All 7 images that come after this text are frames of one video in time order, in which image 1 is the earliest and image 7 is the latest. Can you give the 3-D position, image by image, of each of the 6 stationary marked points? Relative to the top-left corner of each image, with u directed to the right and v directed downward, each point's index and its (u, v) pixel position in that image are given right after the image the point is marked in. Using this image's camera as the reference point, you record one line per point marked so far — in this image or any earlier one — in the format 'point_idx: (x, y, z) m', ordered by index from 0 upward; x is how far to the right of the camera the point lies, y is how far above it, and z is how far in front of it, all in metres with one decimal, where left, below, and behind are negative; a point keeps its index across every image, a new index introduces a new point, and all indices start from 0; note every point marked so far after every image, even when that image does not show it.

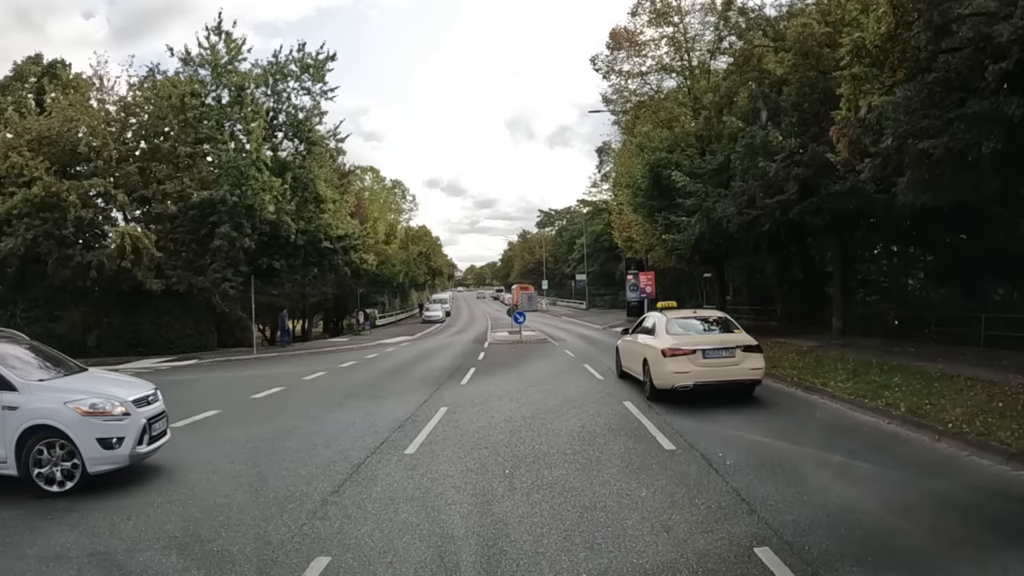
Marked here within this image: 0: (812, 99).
0: (+7.5, +4.7, +19.0) m
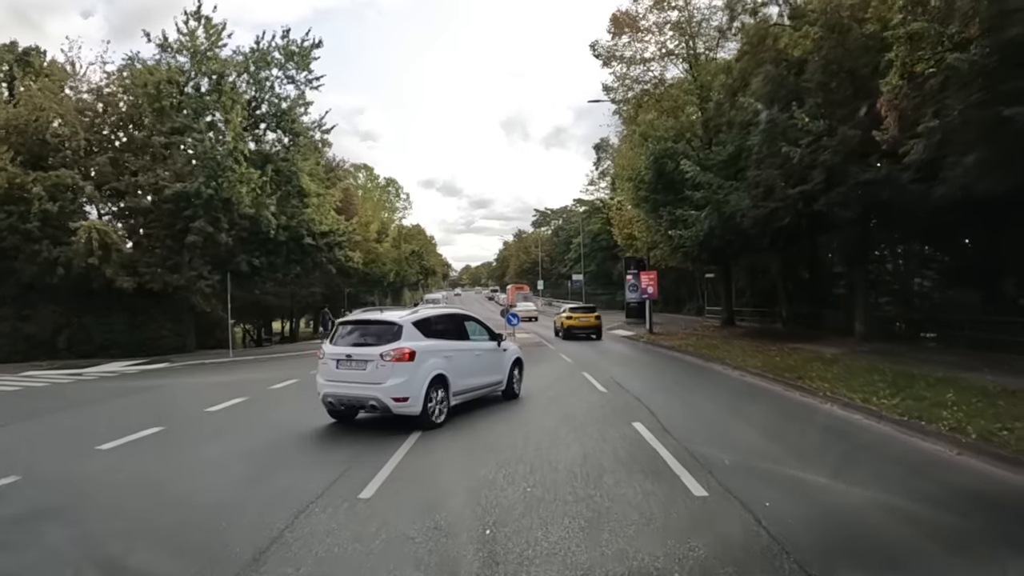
0: (+7.4, +4.7, +17.1) m
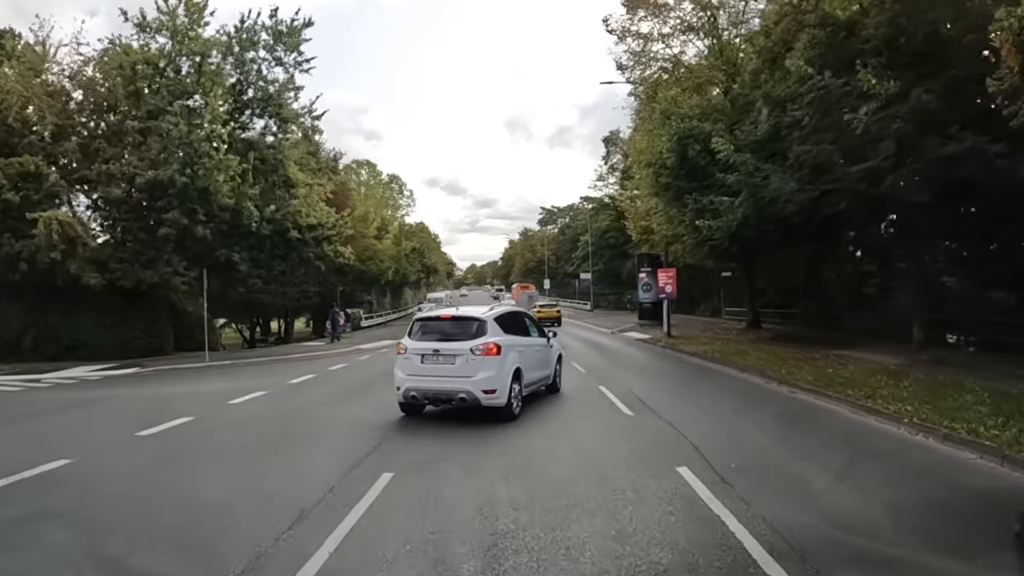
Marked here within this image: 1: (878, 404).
0: (+7.4, +4.8, +14.3) m
1: (+5.6, -1.8, +11.6) m
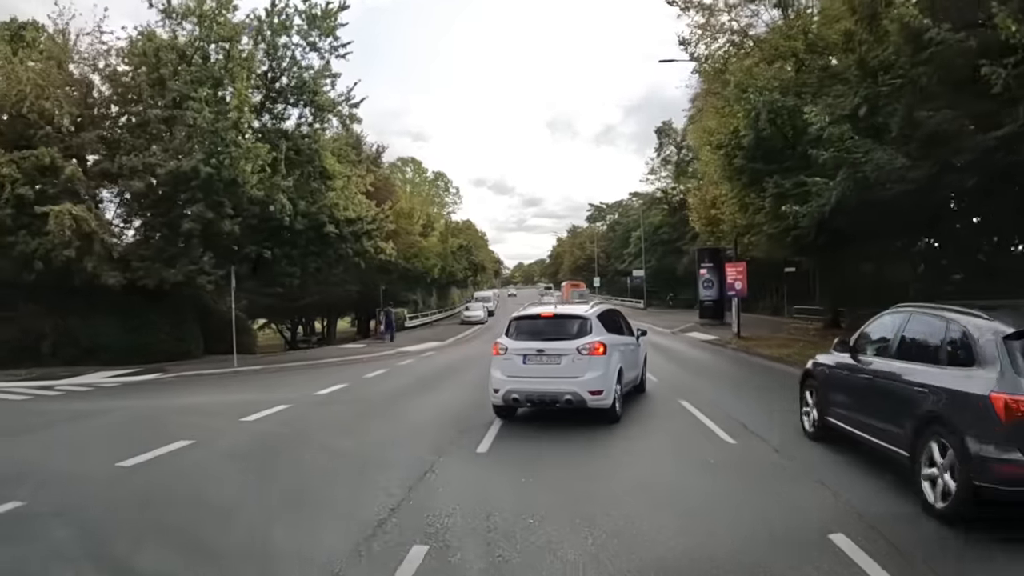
0: (+8.4, +4.9, +11.2) m
1: (+6.4, -1.7, +8.7) m
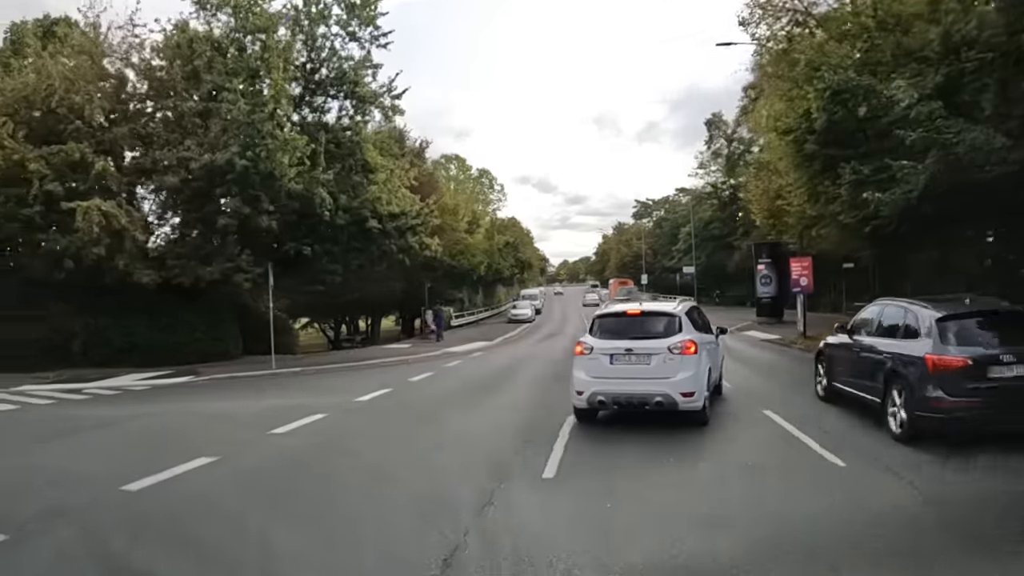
0: (+9.1, +5.0, +9.3) m
1: (+7.1, -1.6, +6.9) m
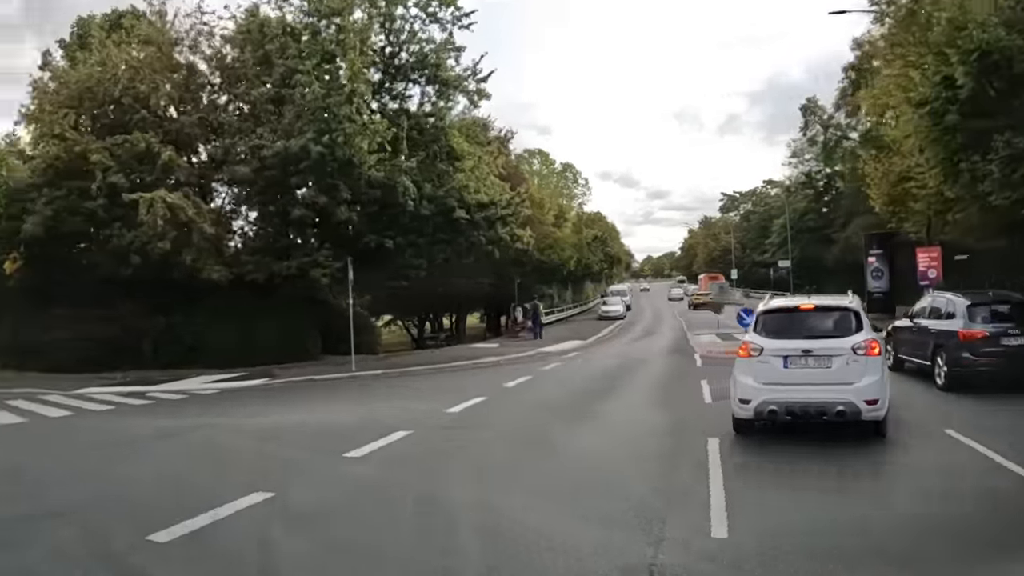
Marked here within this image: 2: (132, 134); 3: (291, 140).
0: (+10.3, +5.1, +6.5) m
1: (+8.0, -1.4, +4.3) m
2: (-9.6, +4.0, +19.5) m
3: (-5.8, +3.9, +19.8) m
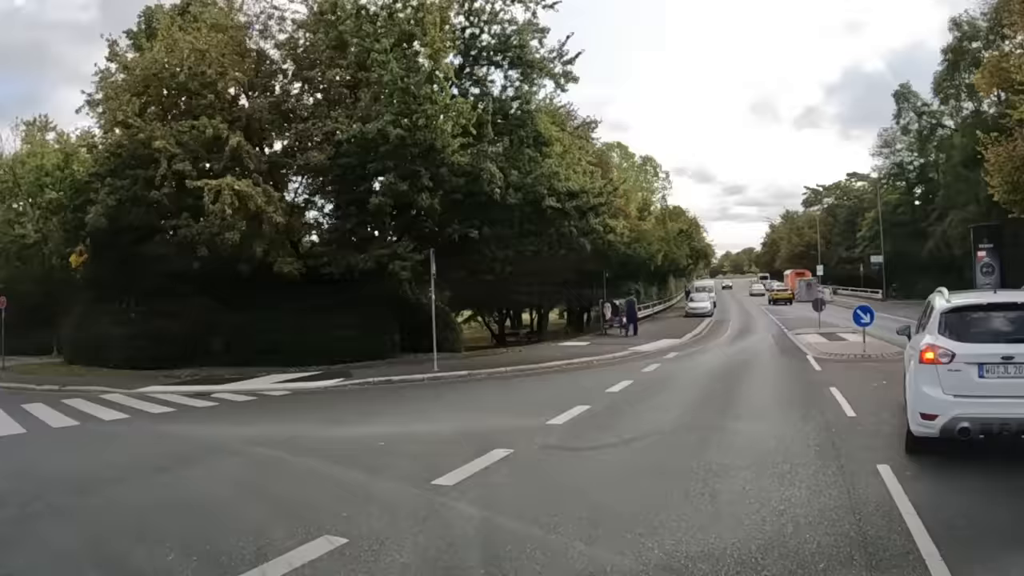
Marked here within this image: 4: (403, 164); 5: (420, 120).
0: (+11.1, +5.2, +4.3) m
1: (+8.6, -1.4, +2.4) m
2: (-7.4, +4.1, +19.2) m
3: (-3.6, +4.0, +19.1) m
4: (-2.8, +3.1, +19.5) m
5: (-2.3, +4.2, +19.4) m
